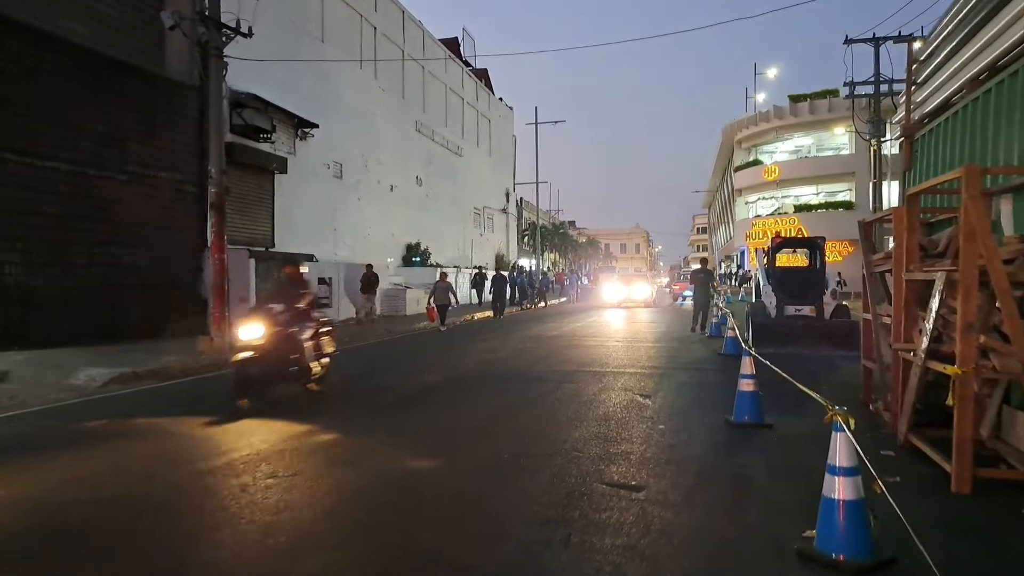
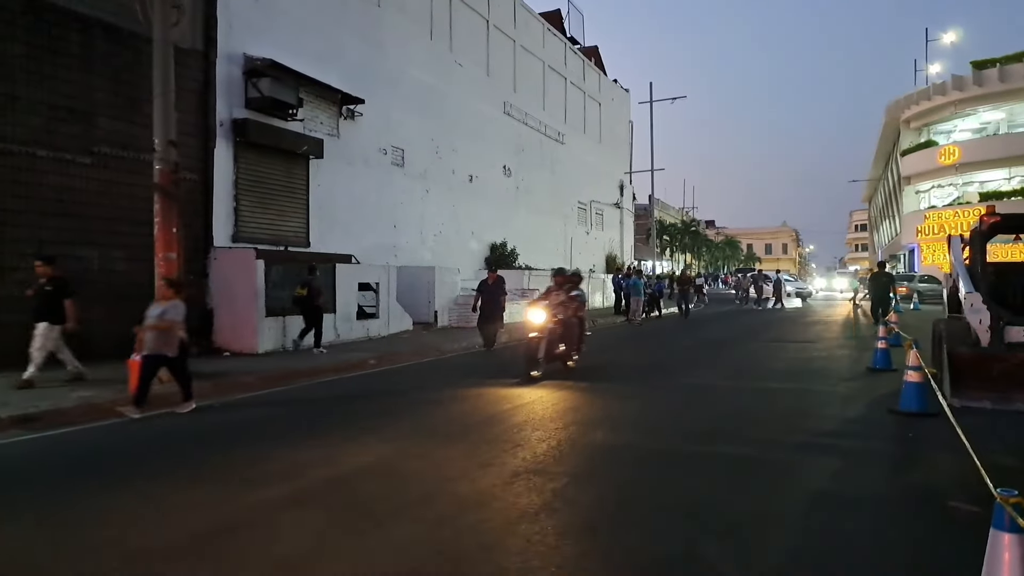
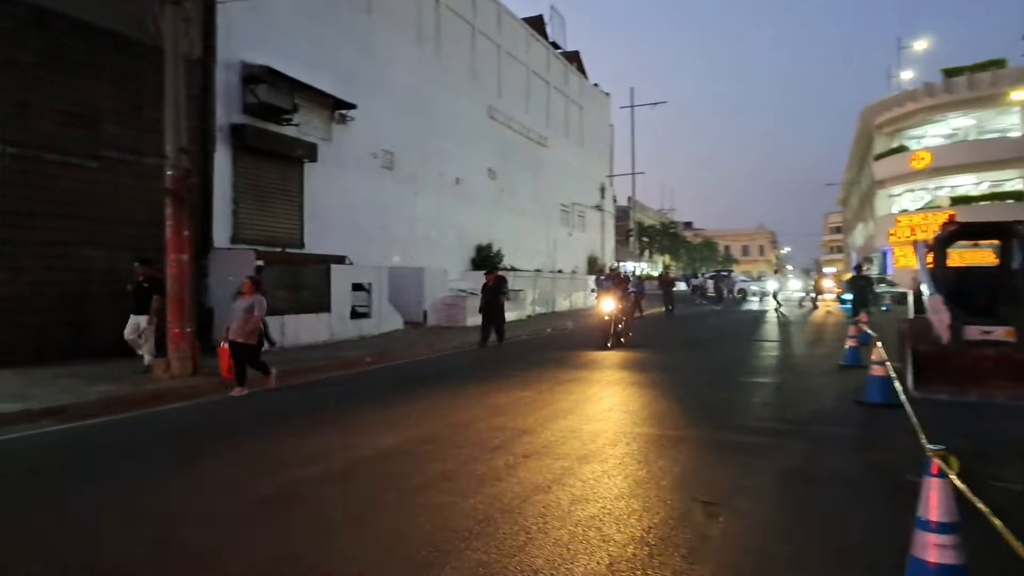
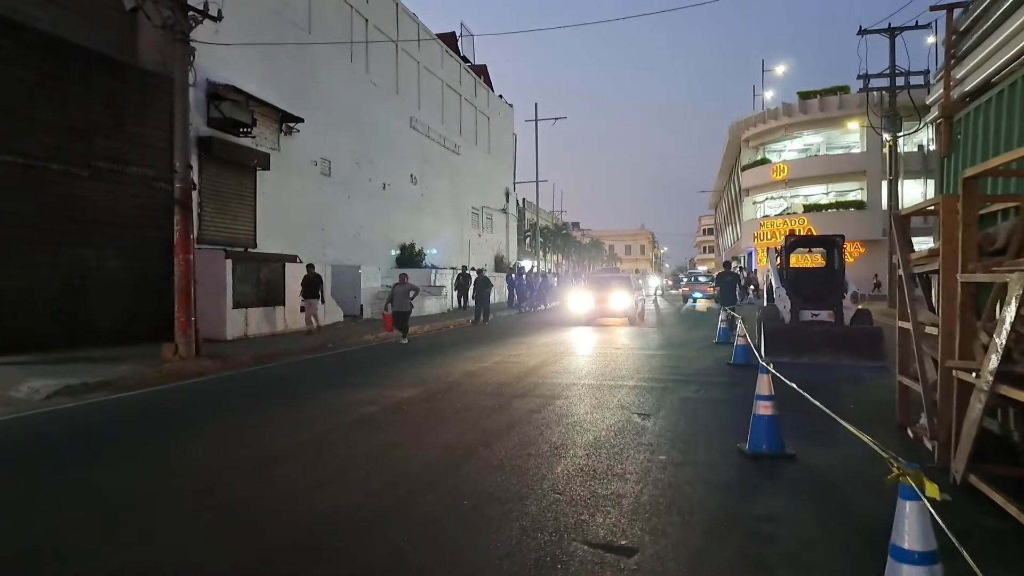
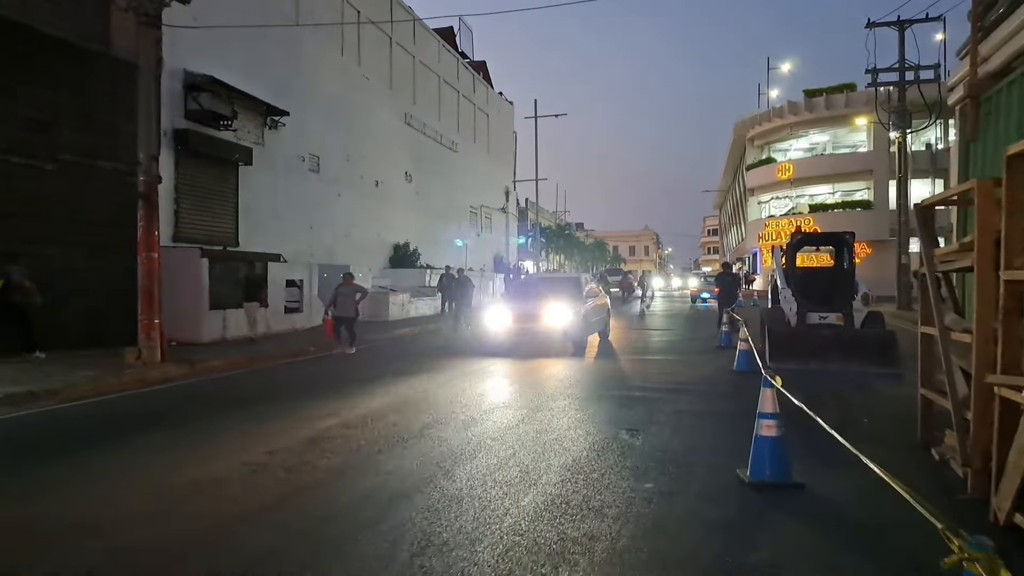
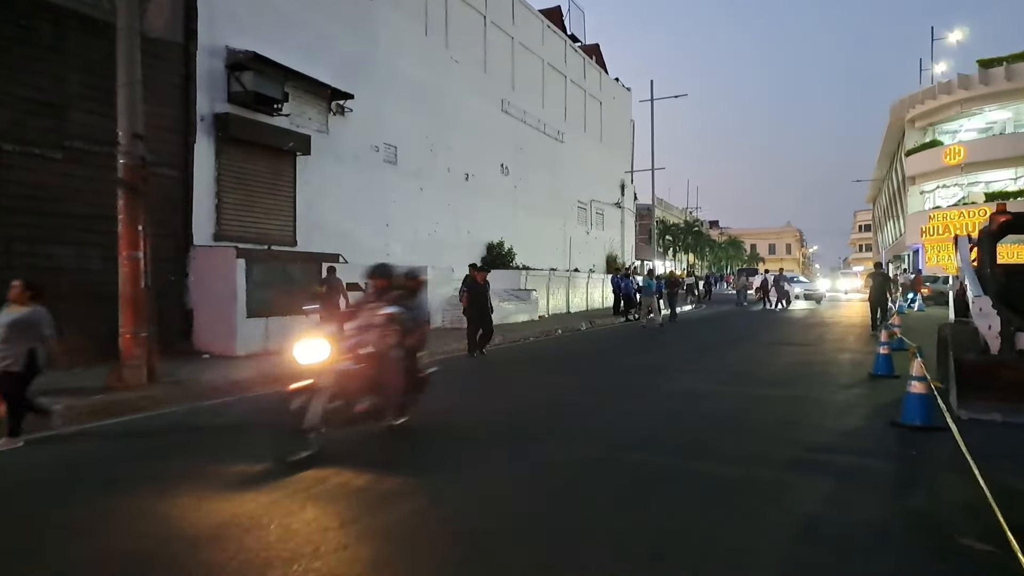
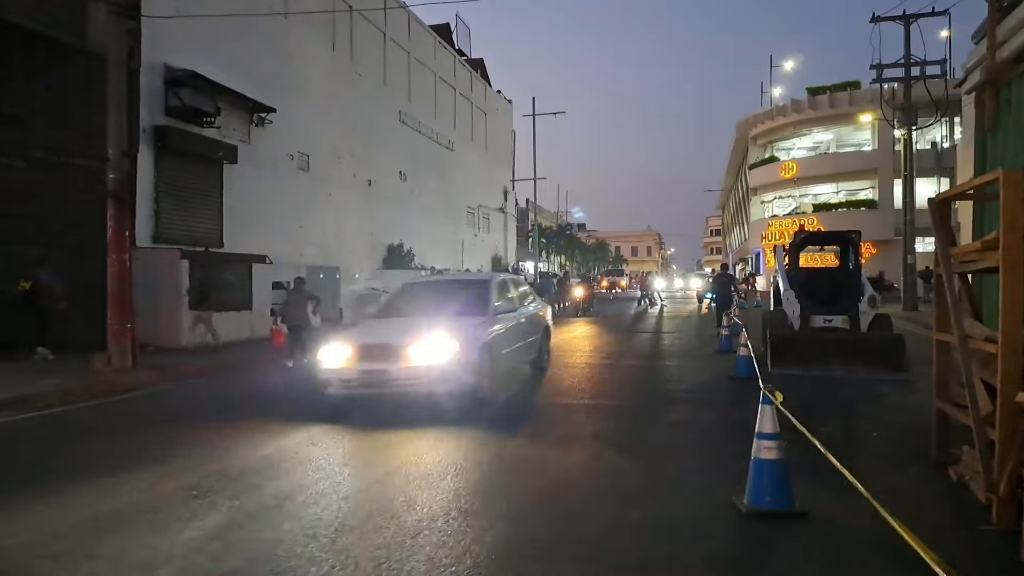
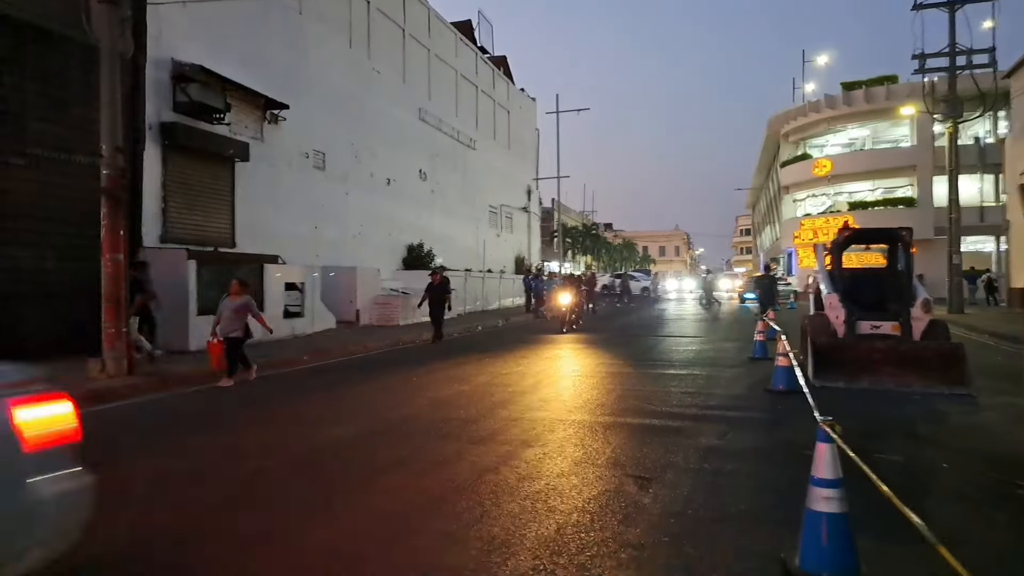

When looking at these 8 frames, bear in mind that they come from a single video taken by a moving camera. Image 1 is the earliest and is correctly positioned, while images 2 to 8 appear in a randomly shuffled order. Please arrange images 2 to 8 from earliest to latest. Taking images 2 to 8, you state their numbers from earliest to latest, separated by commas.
4, 5, 7, 8, 3, 2, 6
